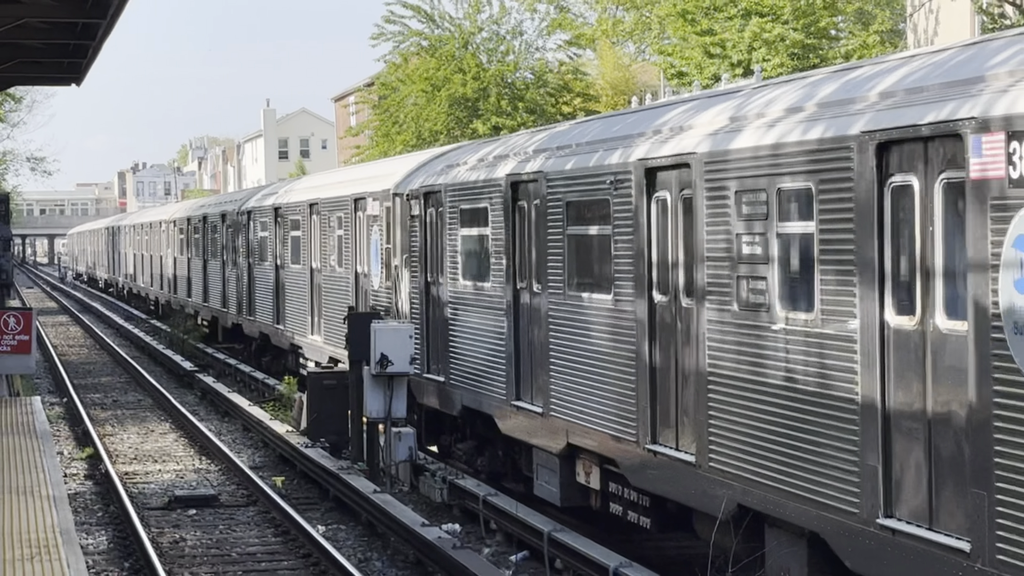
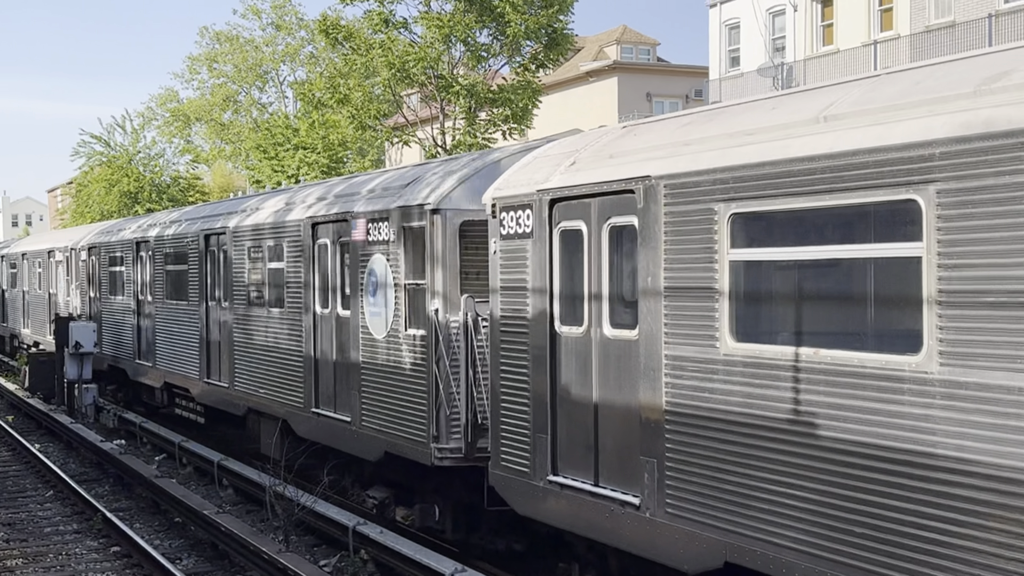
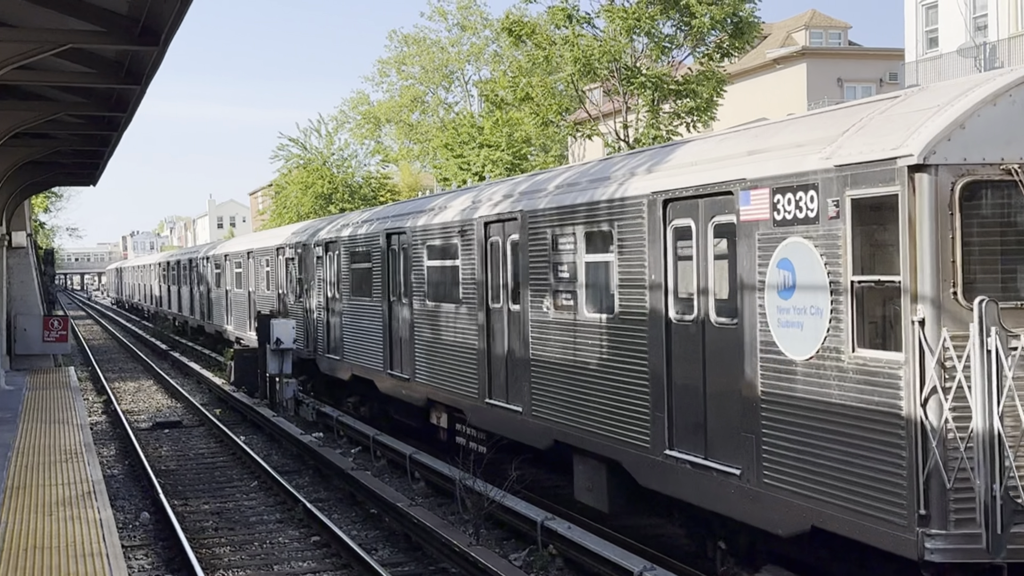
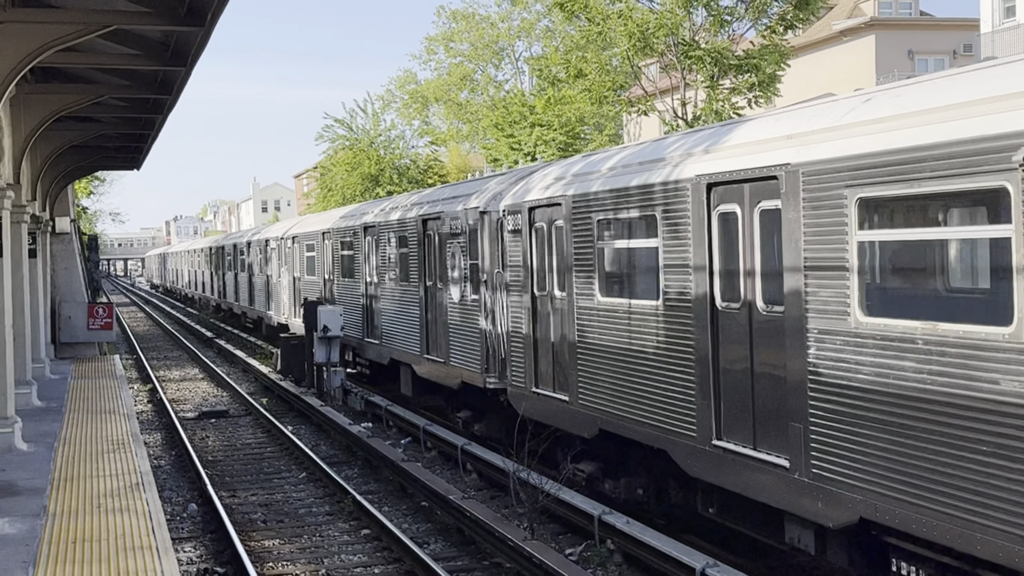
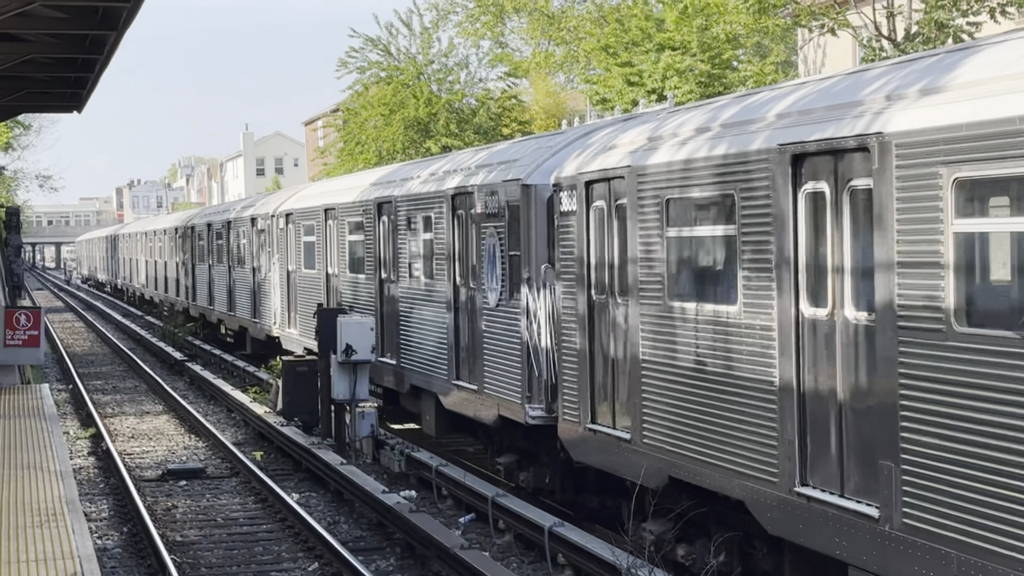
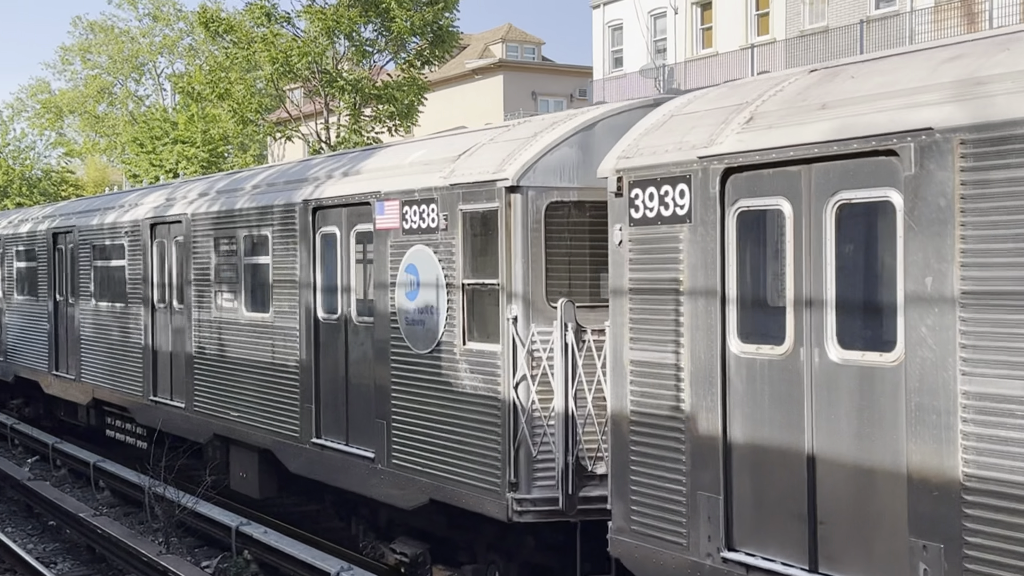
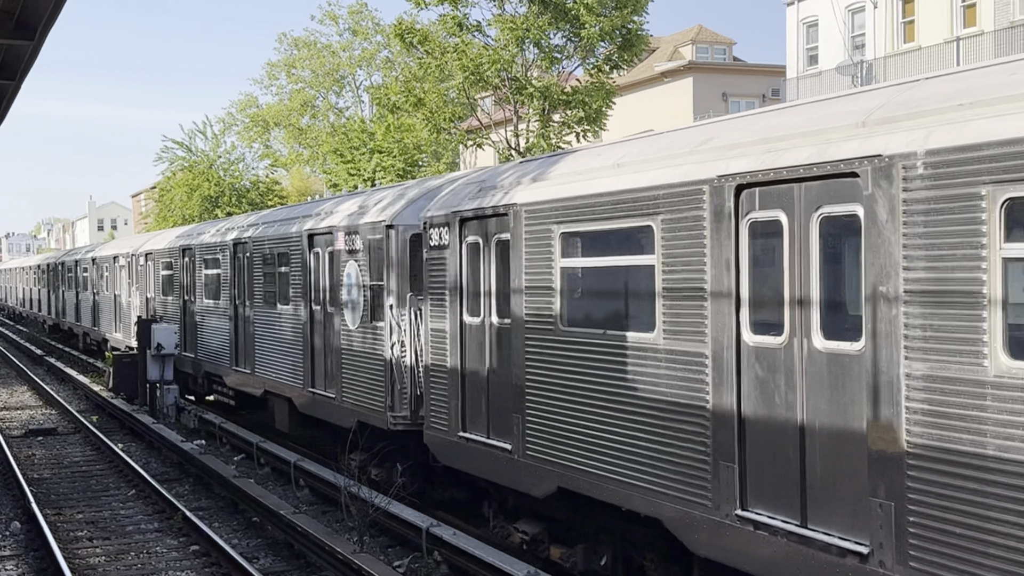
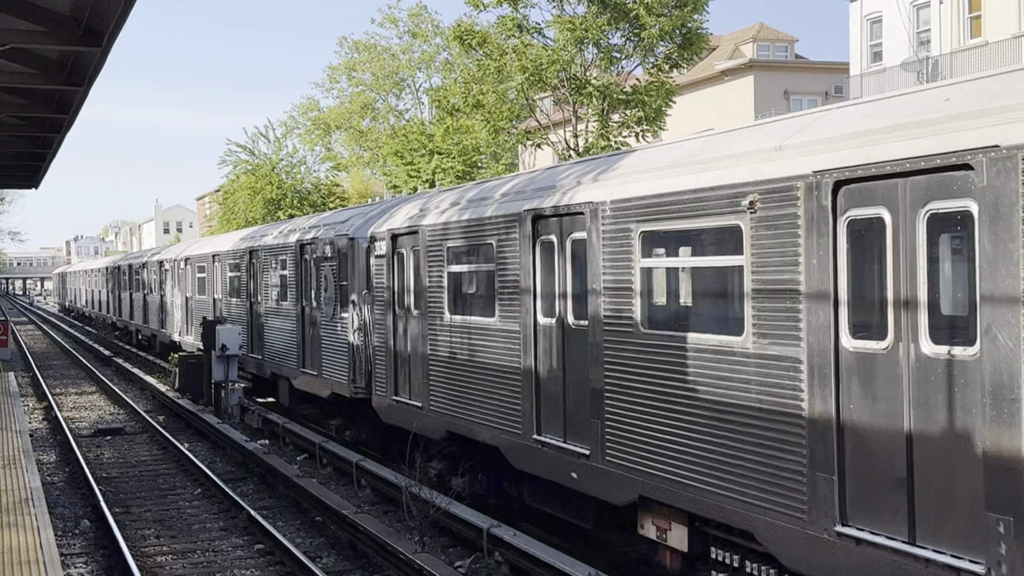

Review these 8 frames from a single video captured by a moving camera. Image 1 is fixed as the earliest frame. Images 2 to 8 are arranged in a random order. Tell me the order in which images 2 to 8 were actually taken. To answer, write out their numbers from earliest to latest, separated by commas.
5, 4, 3, 8, 7, 2, 6
